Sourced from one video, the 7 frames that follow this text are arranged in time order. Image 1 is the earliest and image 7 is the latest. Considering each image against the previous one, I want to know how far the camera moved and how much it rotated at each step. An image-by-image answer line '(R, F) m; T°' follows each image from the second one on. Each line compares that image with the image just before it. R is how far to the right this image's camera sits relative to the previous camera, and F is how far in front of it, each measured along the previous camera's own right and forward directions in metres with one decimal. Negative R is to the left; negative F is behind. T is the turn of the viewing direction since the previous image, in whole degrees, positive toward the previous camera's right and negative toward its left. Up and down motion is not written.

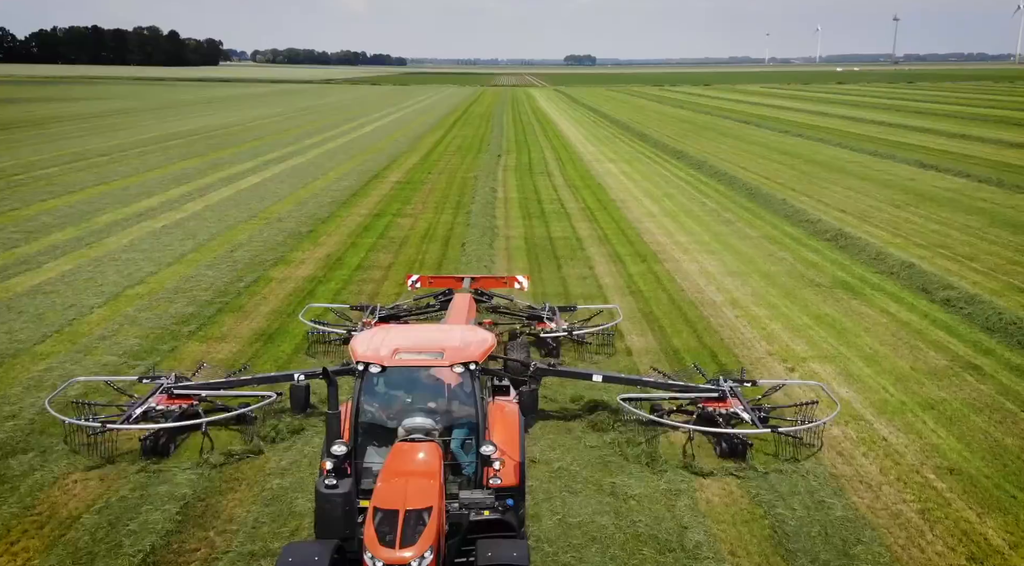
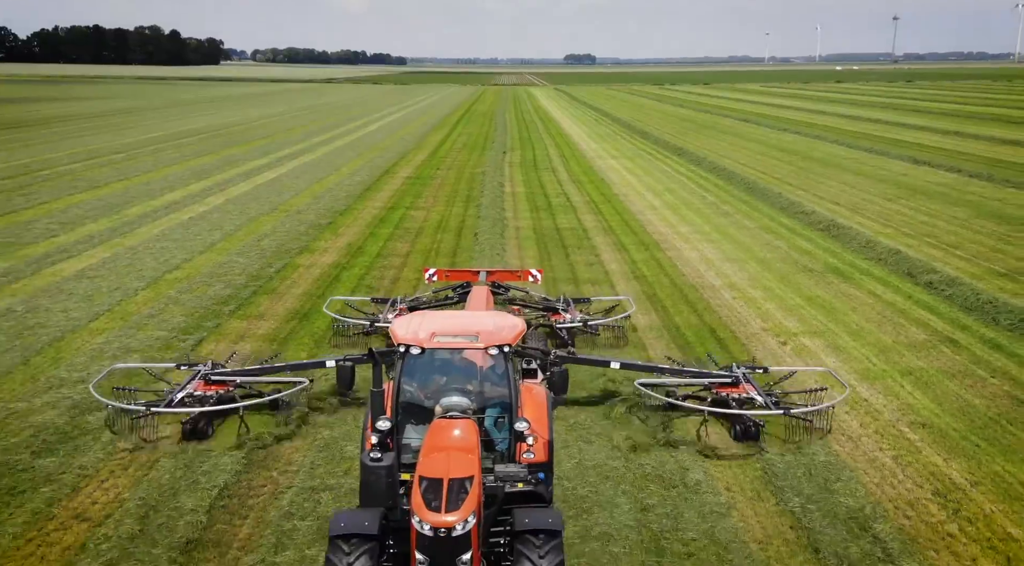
(-0.3, -1.1) m; 0°
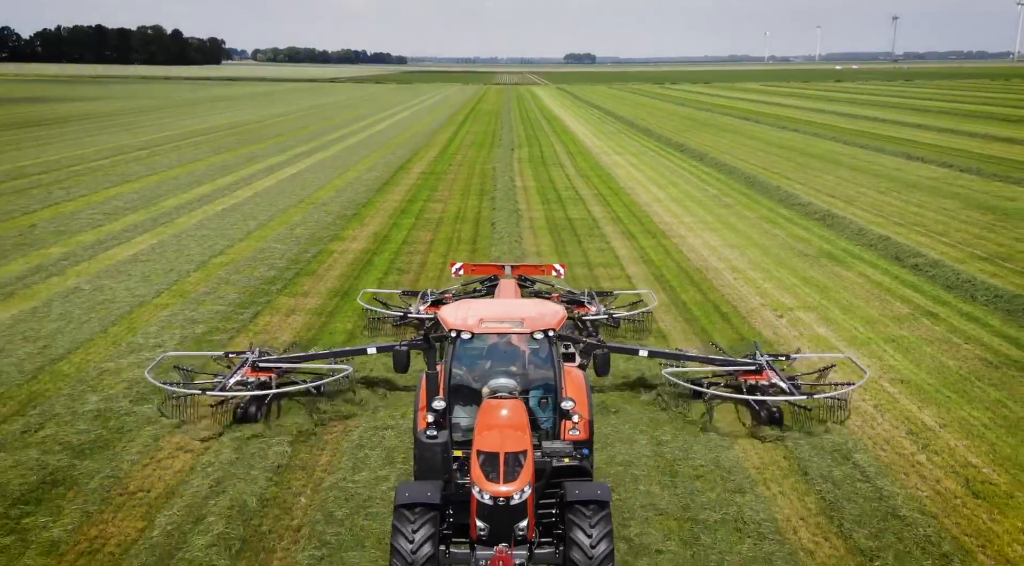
(-0.4, -1.5) m; 0°
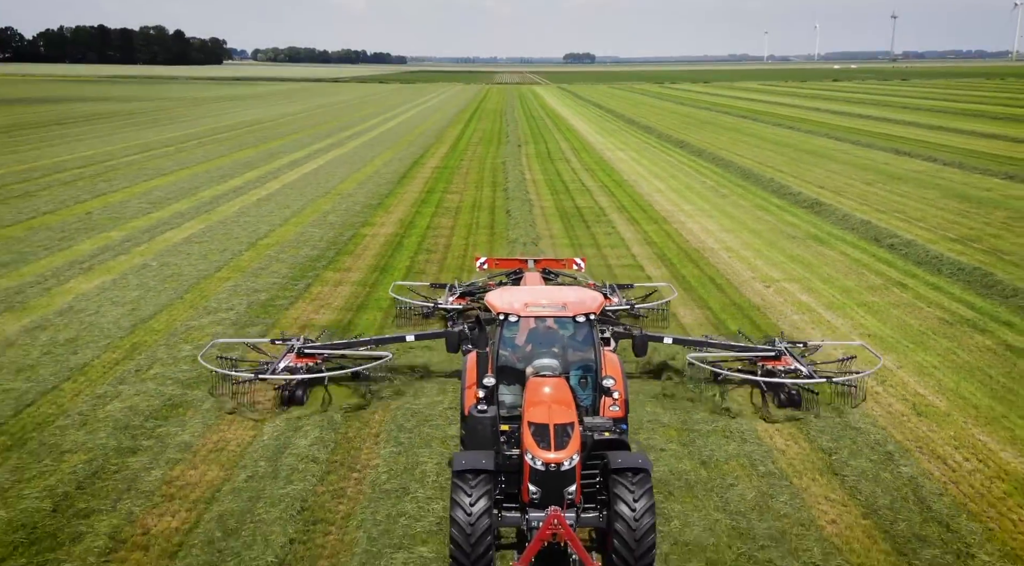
(-0.4, -2.0) m; 0°
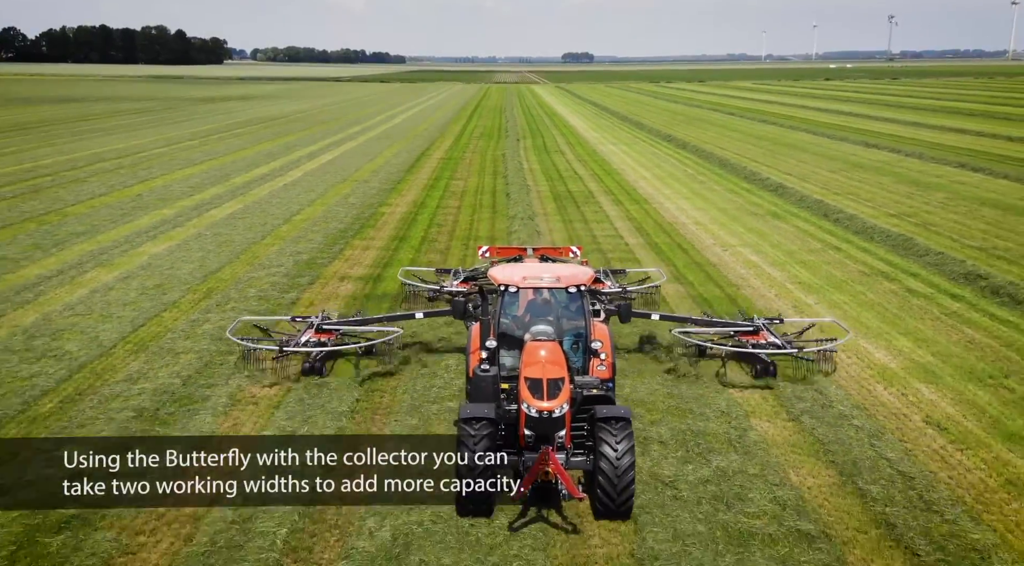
(0.0, -3.3) m; 0°
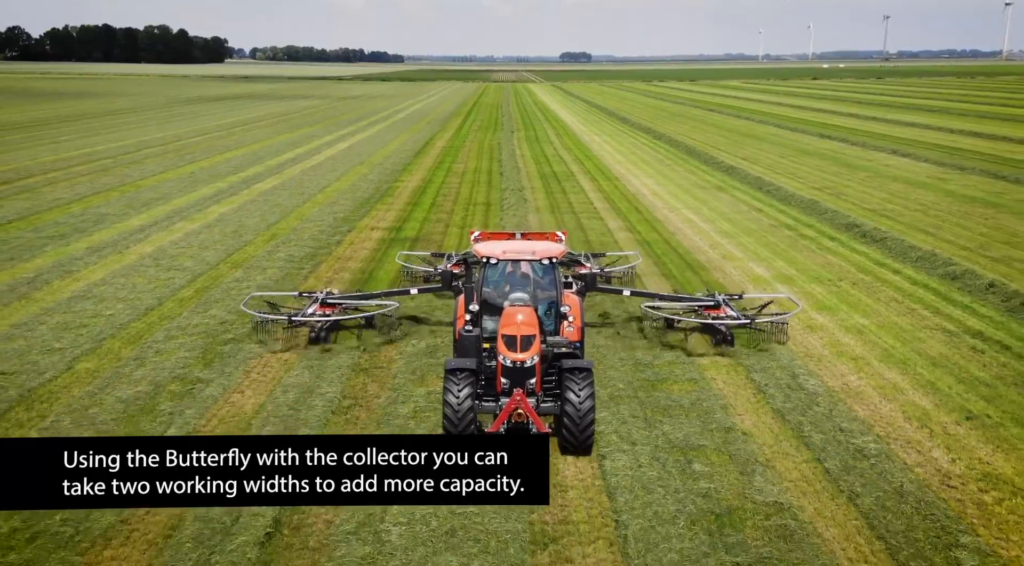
(+0.2, -5.3) m; 0°
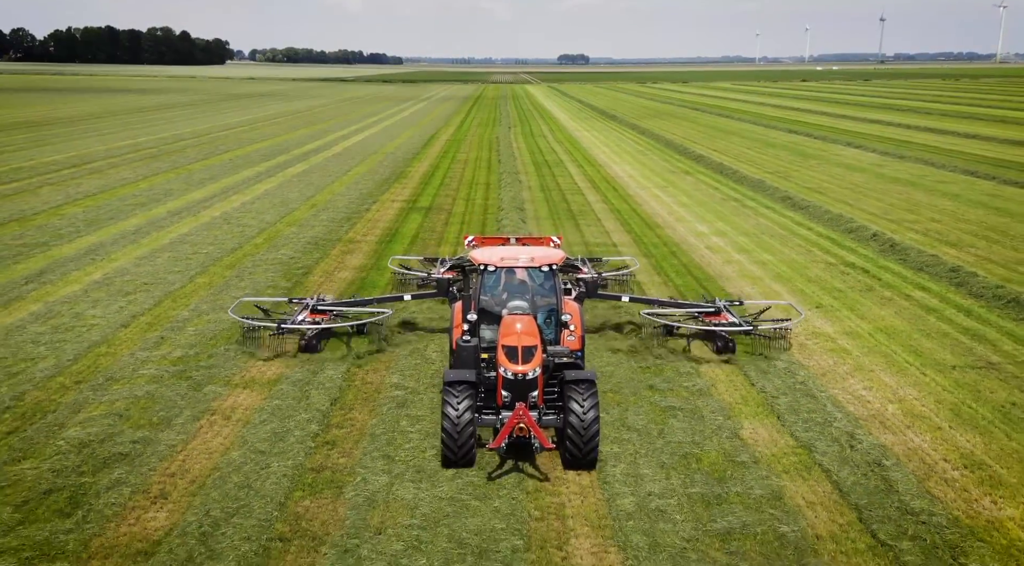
(+0.1, -4.9) m; 0°
